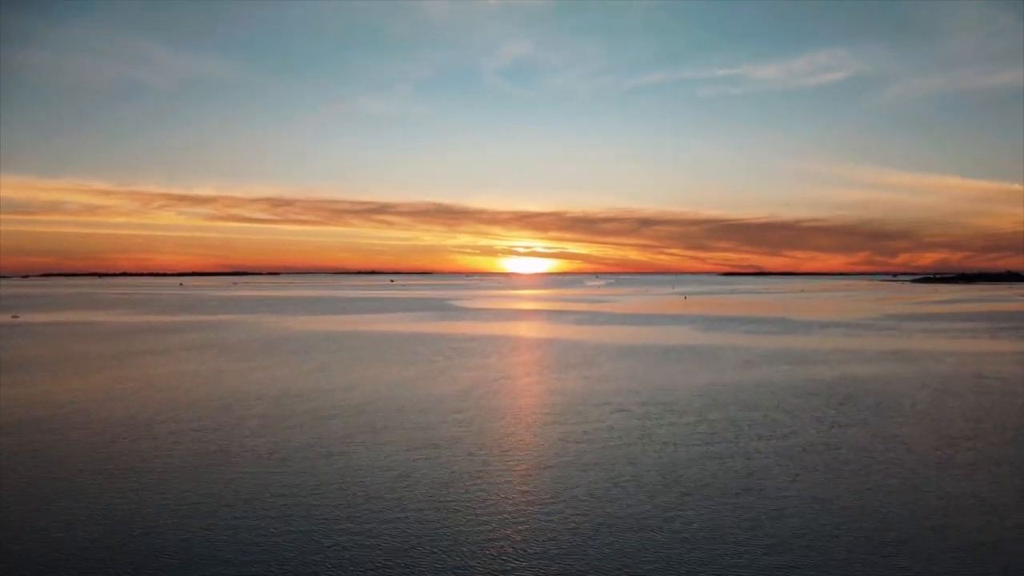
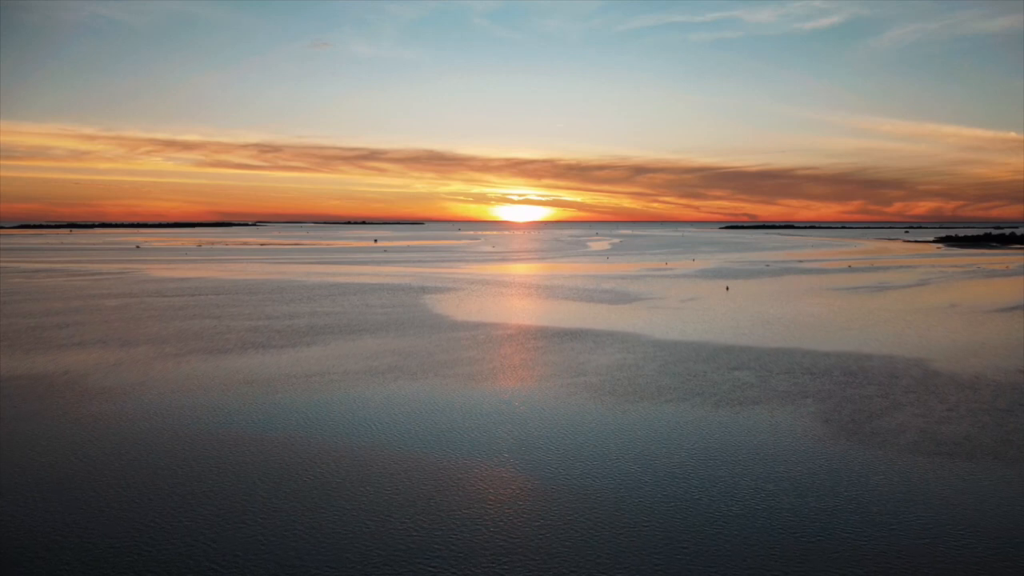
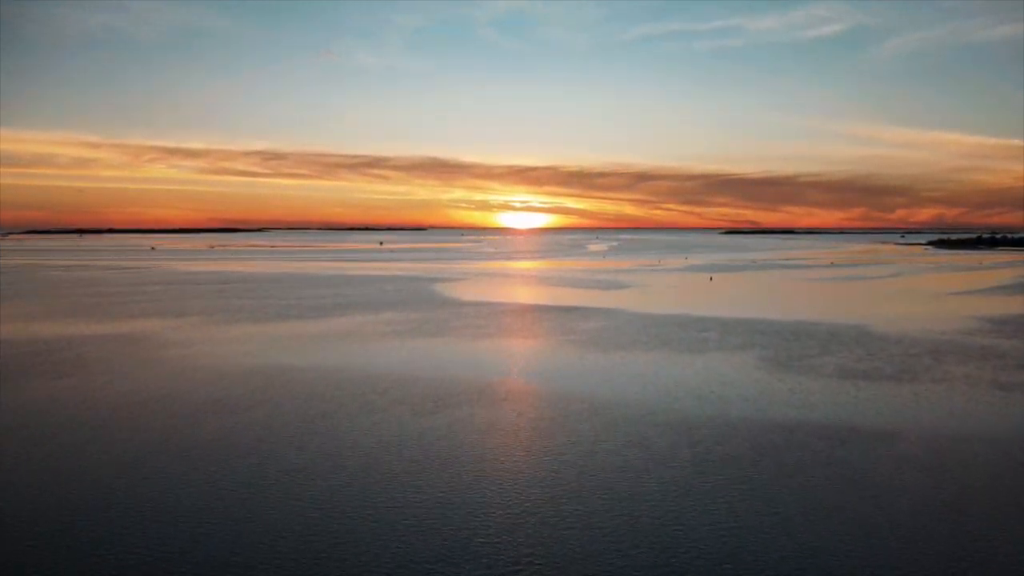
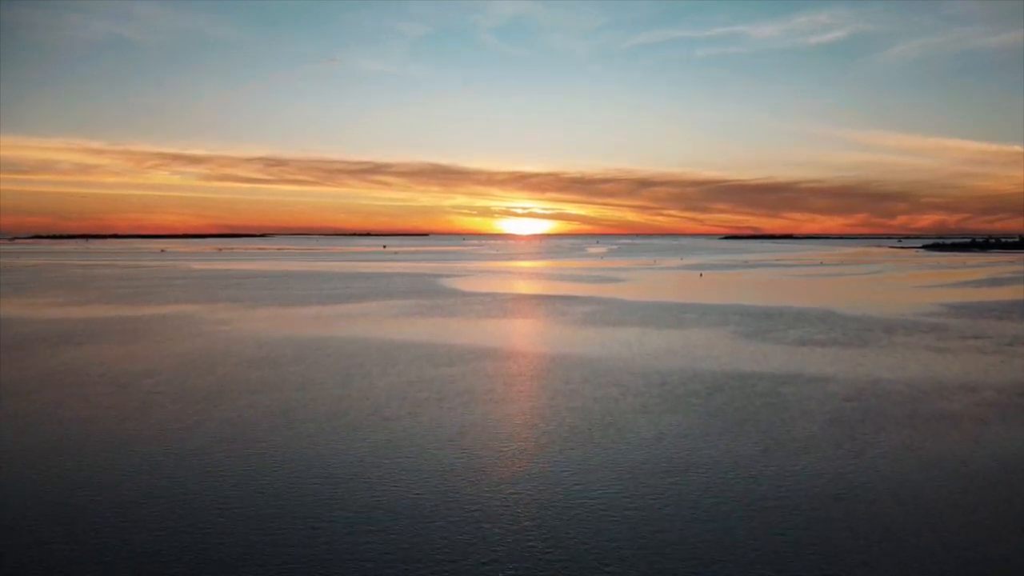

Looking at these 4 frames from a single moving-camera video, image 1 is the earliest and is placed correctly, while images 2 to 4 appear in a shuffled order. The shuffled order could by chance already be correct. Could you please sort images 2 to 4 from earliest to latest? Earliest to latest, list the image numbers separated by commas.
4, 3, 2
